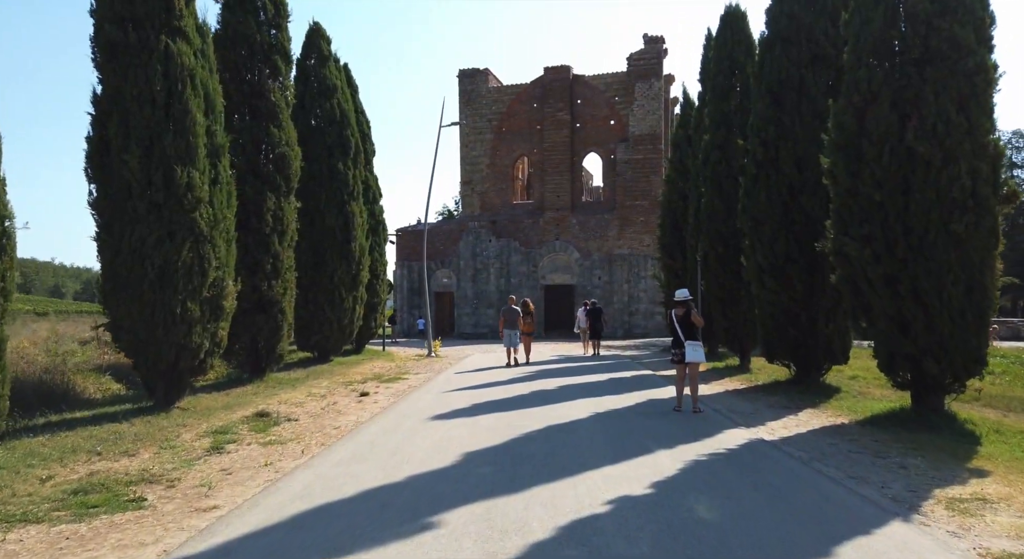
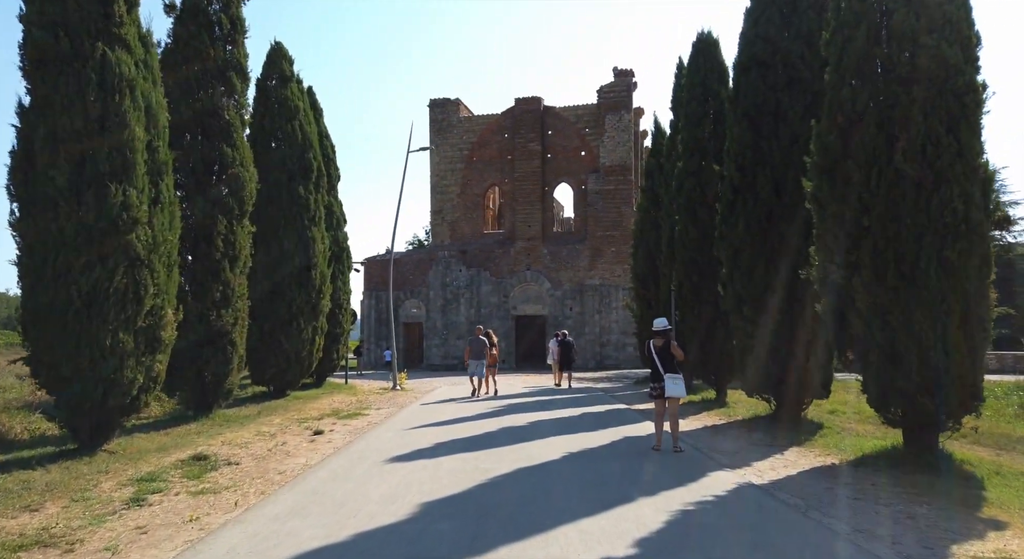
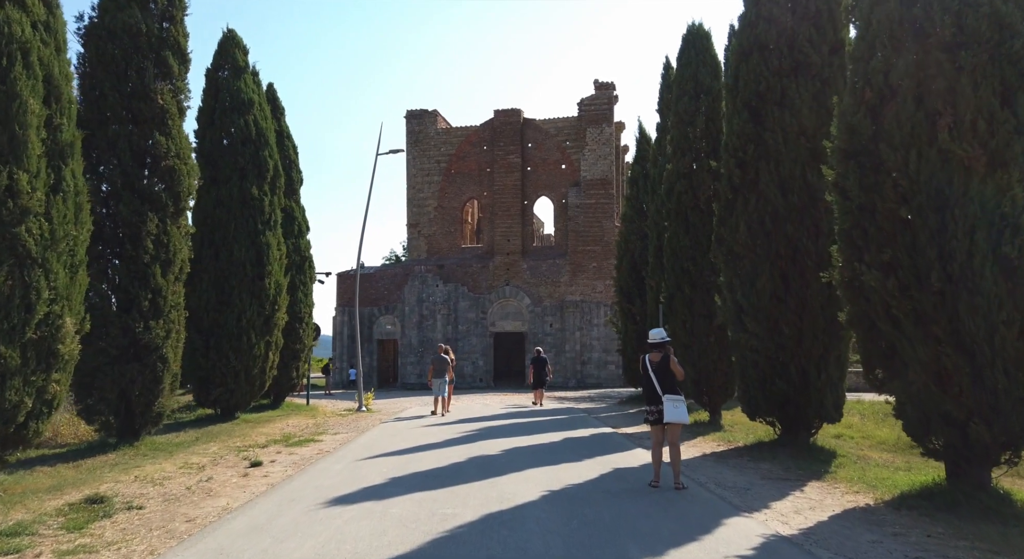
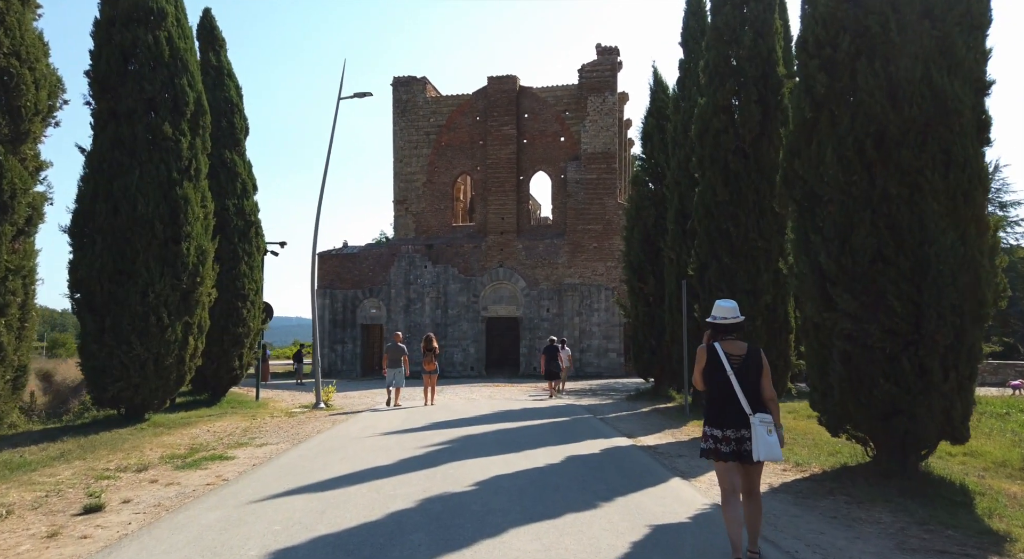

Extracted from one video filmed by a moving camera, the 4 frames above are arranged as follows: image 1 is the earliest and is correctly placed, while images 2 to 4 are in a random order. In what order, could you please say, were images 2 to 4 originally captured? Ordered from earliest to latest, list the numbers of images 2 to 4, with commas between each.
2, 3, 4
